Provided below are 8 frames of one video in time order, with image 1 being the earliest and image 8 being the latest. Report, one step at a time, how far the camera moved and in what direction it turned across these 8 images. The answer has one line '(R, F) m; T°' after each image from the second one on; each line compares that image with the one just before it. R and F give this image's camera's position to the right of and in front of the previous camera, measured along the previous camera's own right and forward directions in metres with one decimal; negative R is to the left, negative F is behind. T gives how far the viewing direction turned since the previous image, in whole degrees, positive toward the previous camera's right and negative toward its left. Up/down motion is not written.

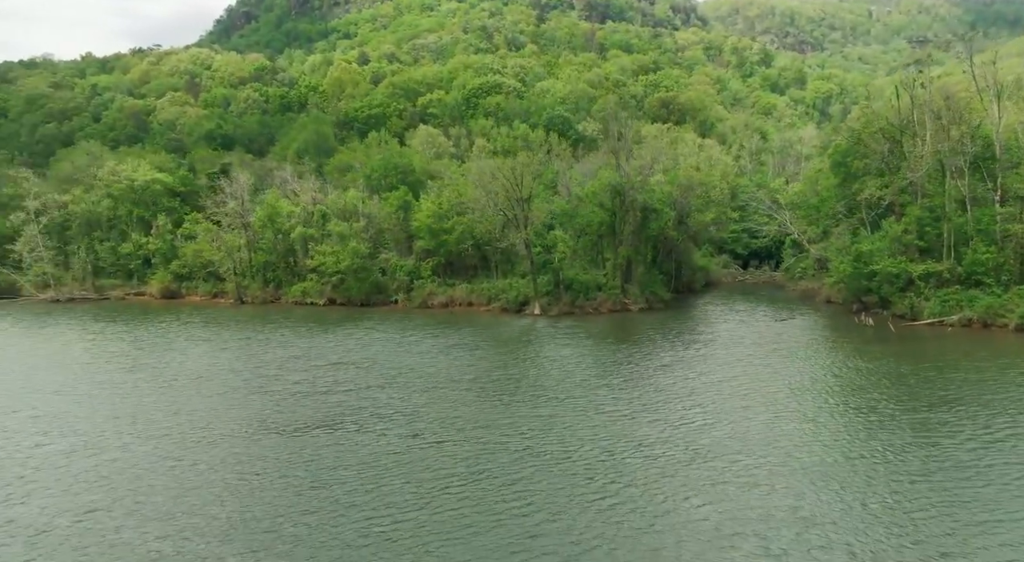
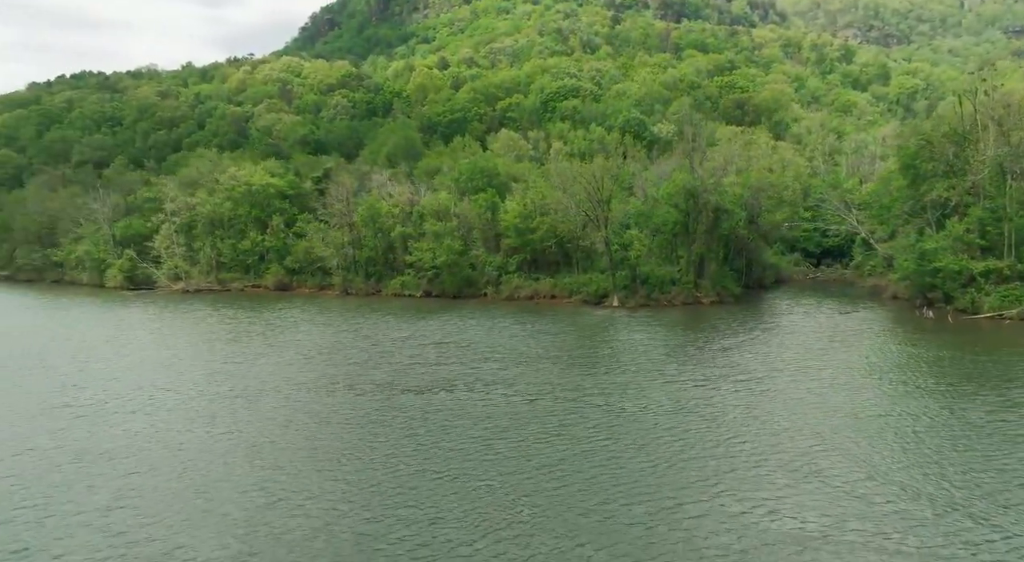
(-0.6, -5.8) m; -5°
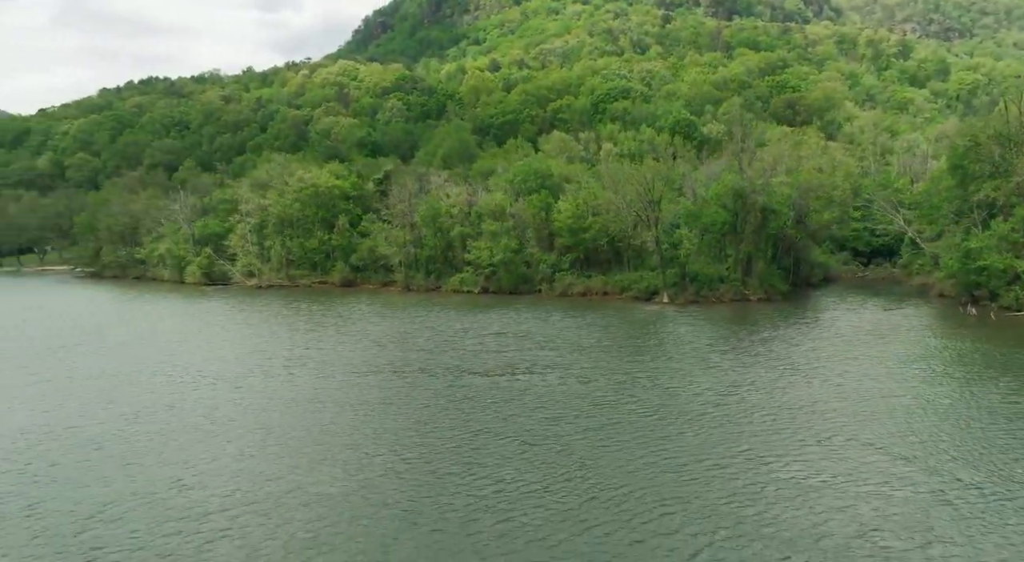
(-0.5, -3.5) m; -3°
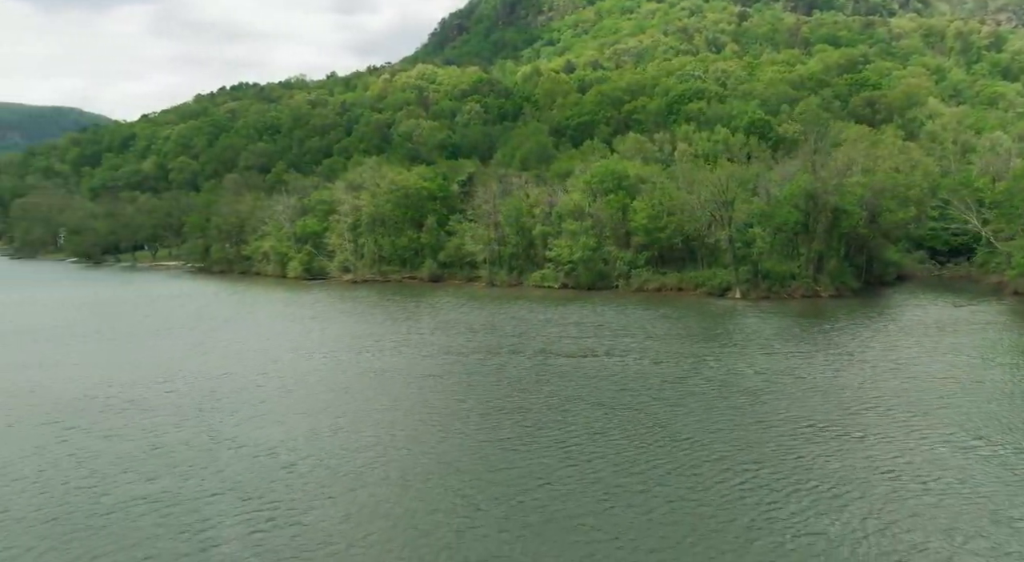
(-0.6, -4.7) m; -5°
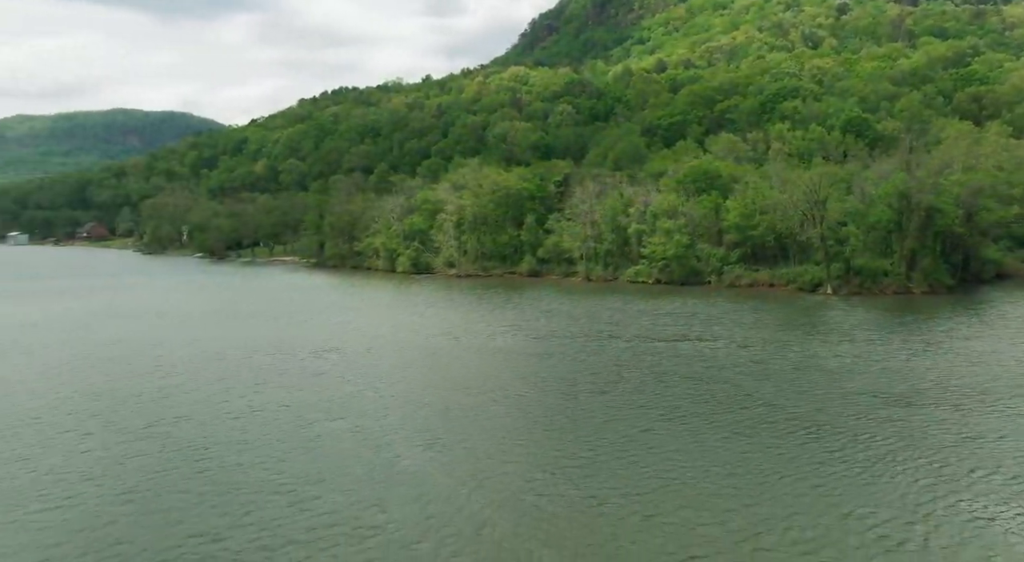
(-0.8, -4.8) m; -6°
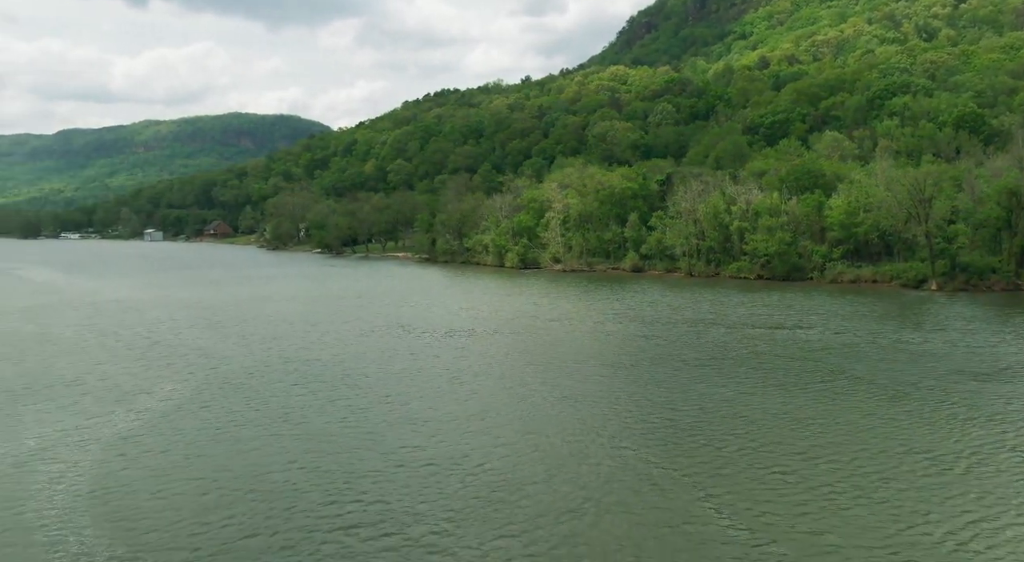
(-0.9, -4.8) m; -7°
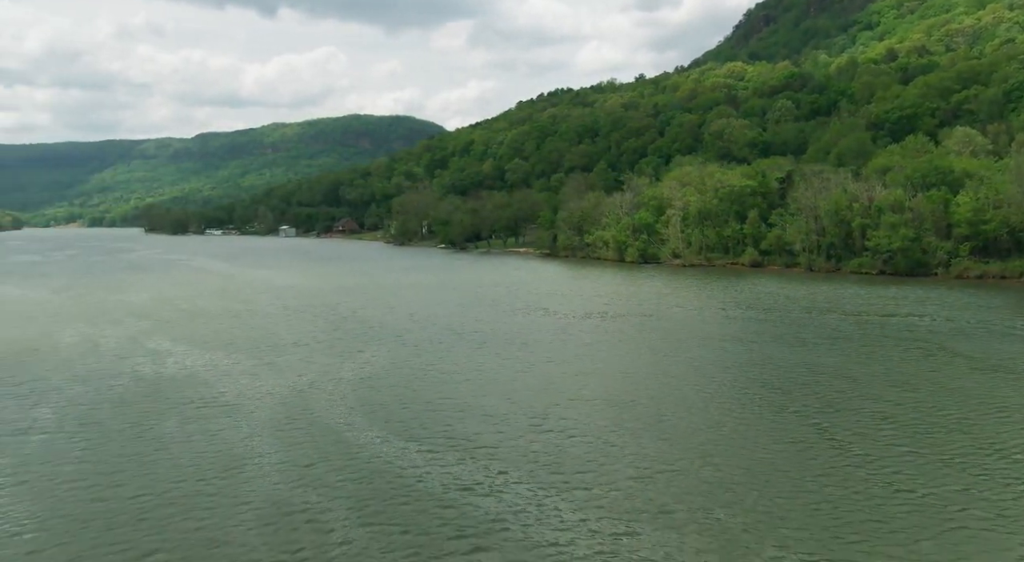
(-1.3, -5.4) m; -8°
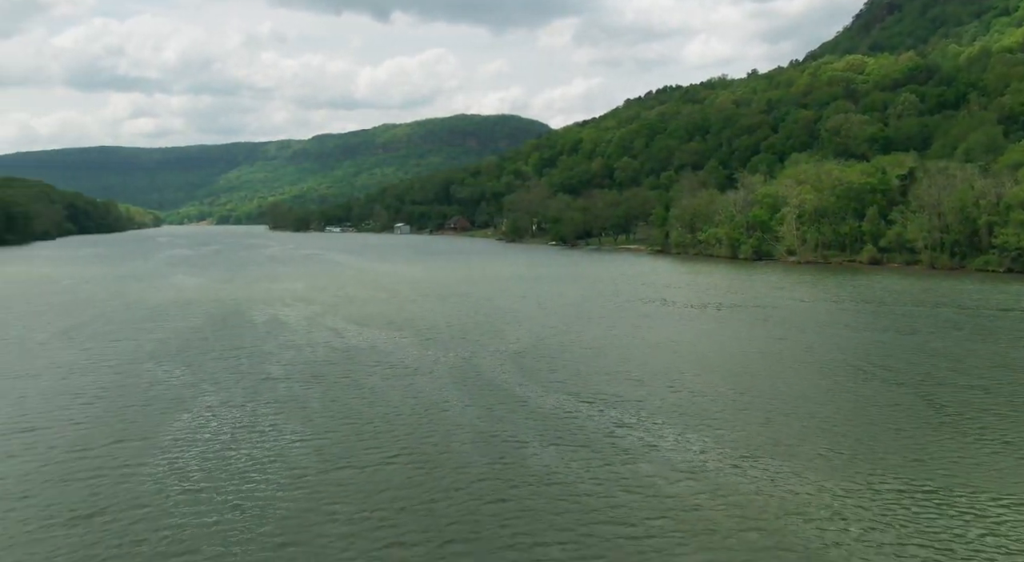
(-1.1, -3.9) m; -7°
